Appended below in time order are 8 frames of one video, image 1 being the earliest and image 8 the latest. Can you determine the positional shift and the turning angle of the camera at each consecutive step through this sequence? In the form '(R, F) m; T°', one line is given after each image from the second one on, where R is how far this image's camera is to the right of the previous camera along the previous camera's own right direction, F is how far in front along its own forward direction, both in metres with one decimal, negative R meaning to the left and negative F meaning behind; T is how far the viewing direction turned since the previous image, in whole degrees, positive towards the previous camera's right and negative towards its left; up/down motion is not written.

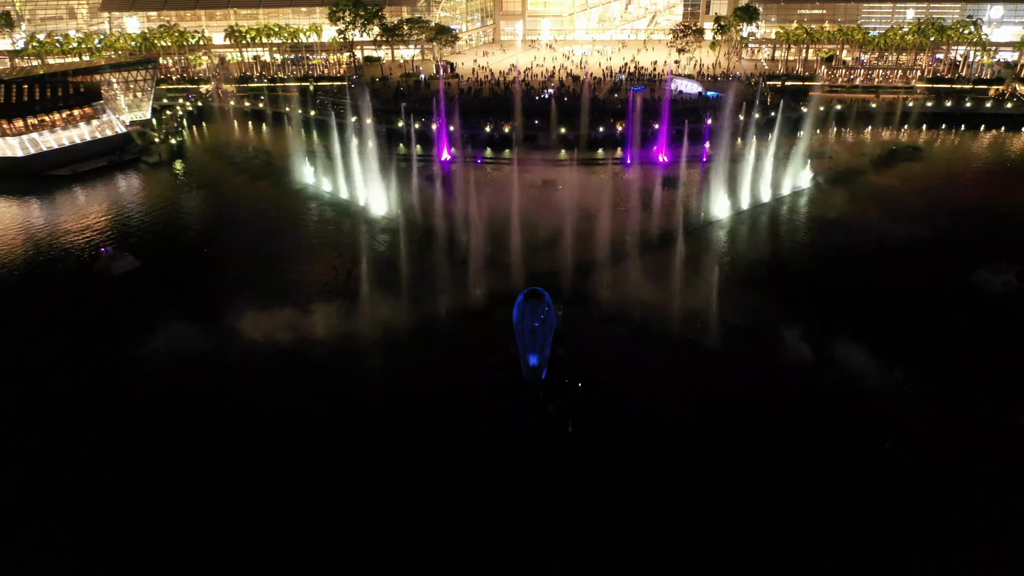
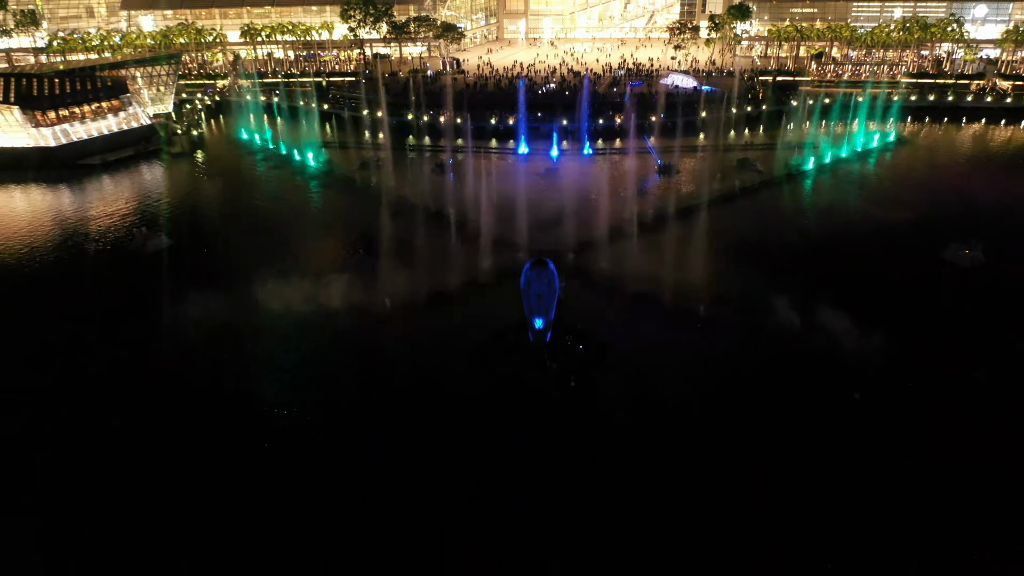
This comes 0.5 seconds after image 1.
(-0.1, -1.3) m; 0°
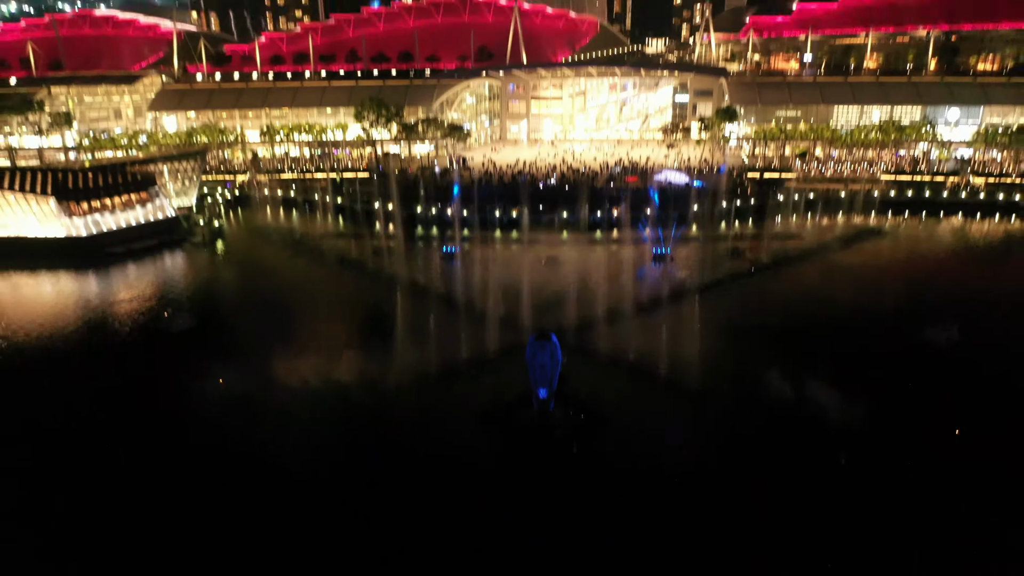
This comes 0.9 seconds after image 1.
(-0.1, -1.1) m; 0°
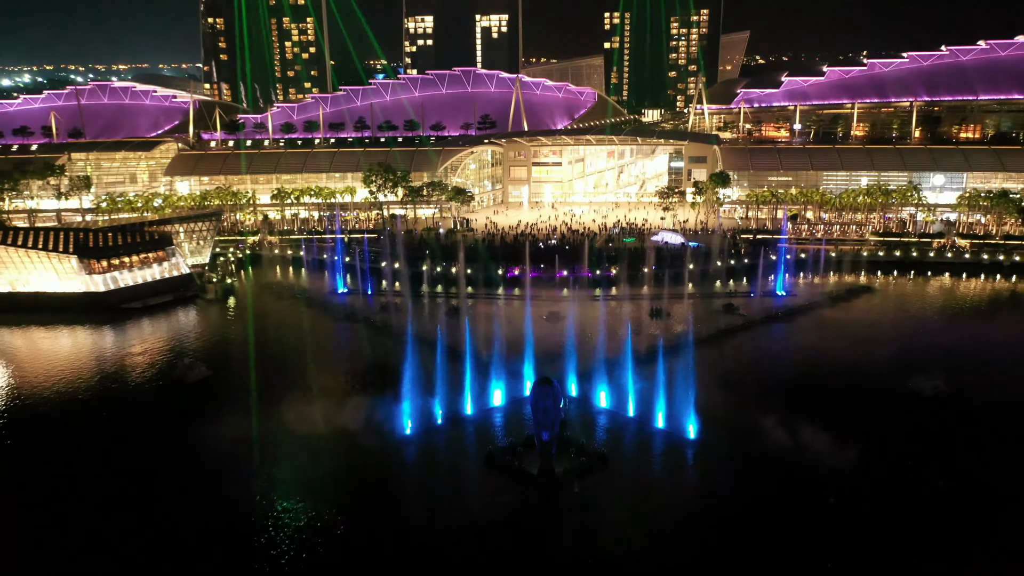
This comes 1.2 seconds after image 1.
(-0.1, -0.9) m; 0°
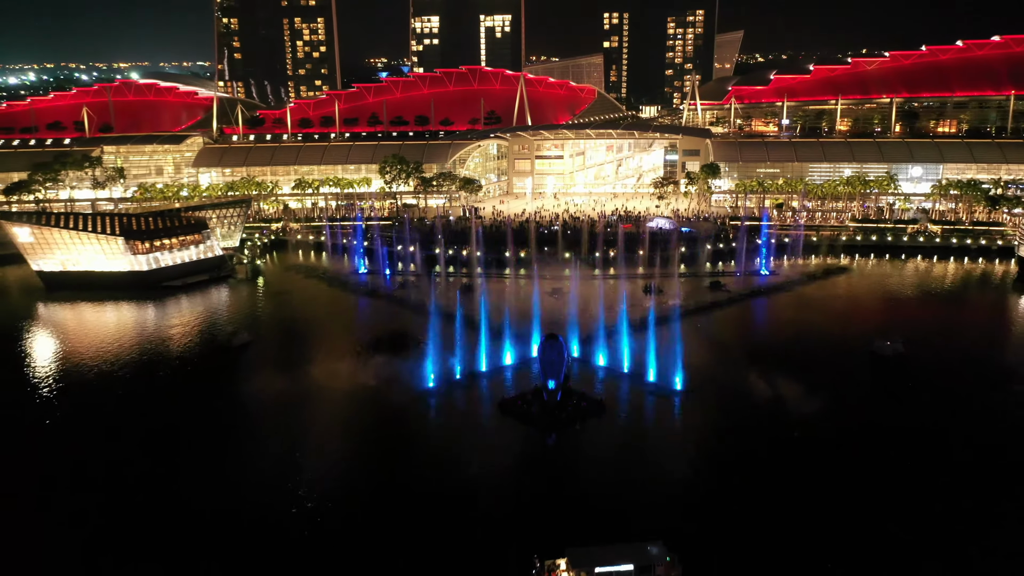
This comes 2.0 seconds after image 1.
(-0.2, -2.5) m; 0°
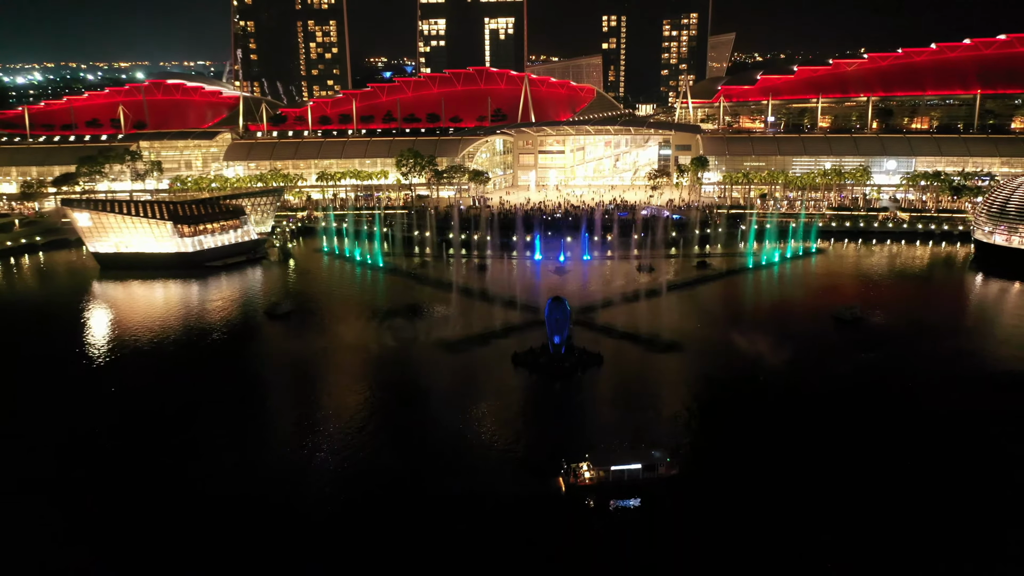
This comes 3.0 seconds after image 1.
(-0.3, -3.2) m; 0°
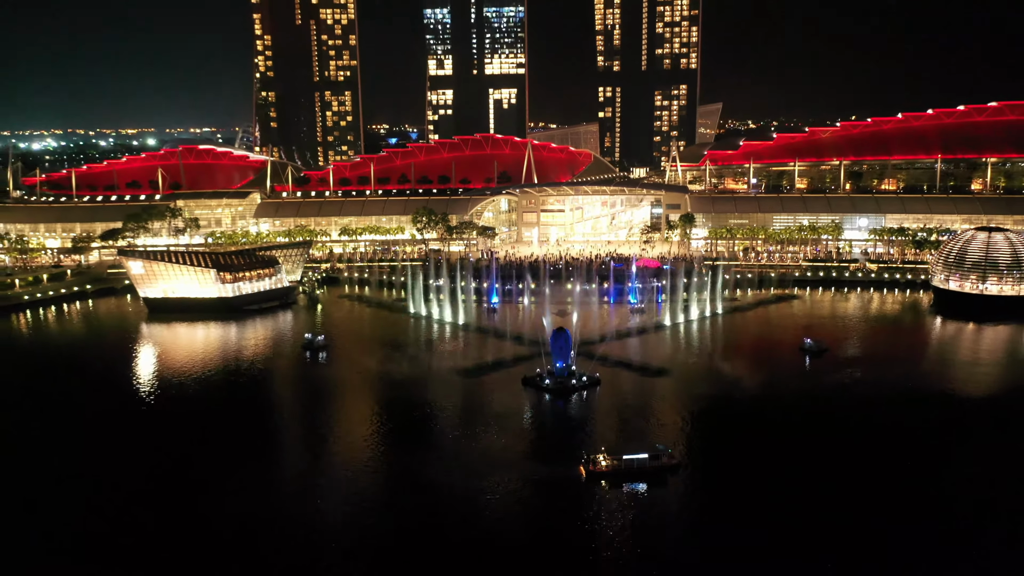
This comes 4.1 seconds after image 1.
(-0.3, -3.5) m; 0°
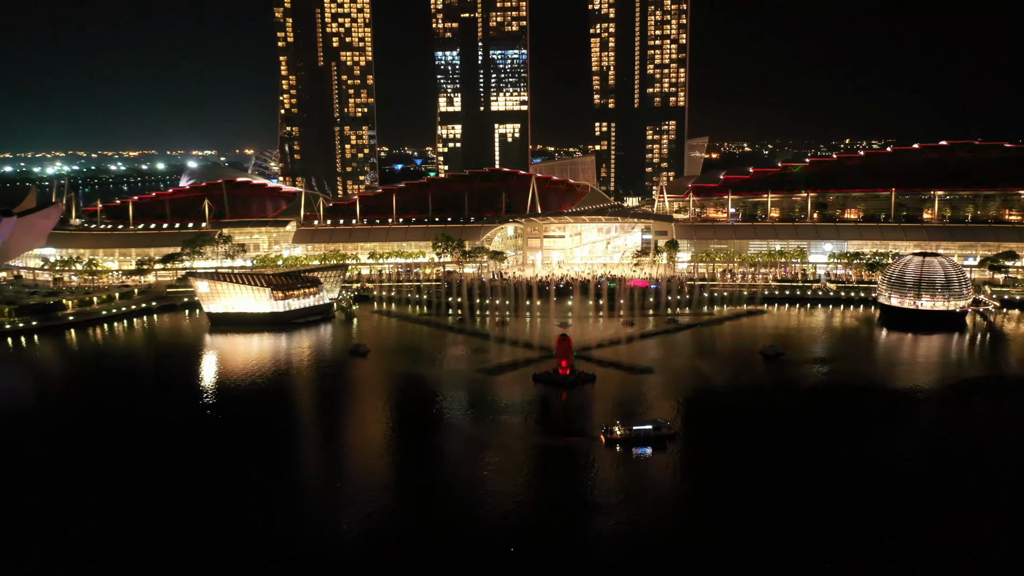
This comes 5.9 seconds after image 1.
(-0.6, -6.1) m; 0°
